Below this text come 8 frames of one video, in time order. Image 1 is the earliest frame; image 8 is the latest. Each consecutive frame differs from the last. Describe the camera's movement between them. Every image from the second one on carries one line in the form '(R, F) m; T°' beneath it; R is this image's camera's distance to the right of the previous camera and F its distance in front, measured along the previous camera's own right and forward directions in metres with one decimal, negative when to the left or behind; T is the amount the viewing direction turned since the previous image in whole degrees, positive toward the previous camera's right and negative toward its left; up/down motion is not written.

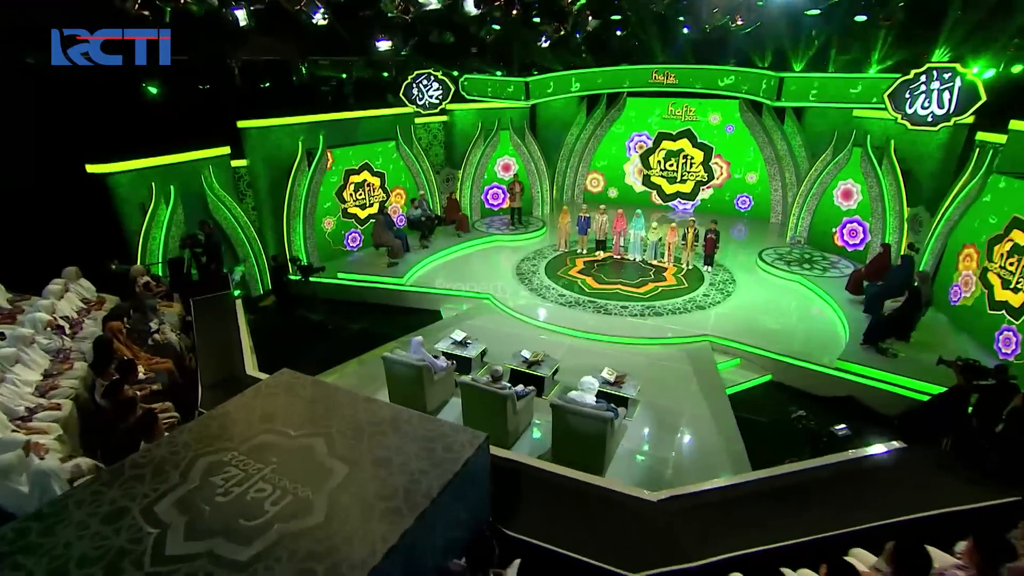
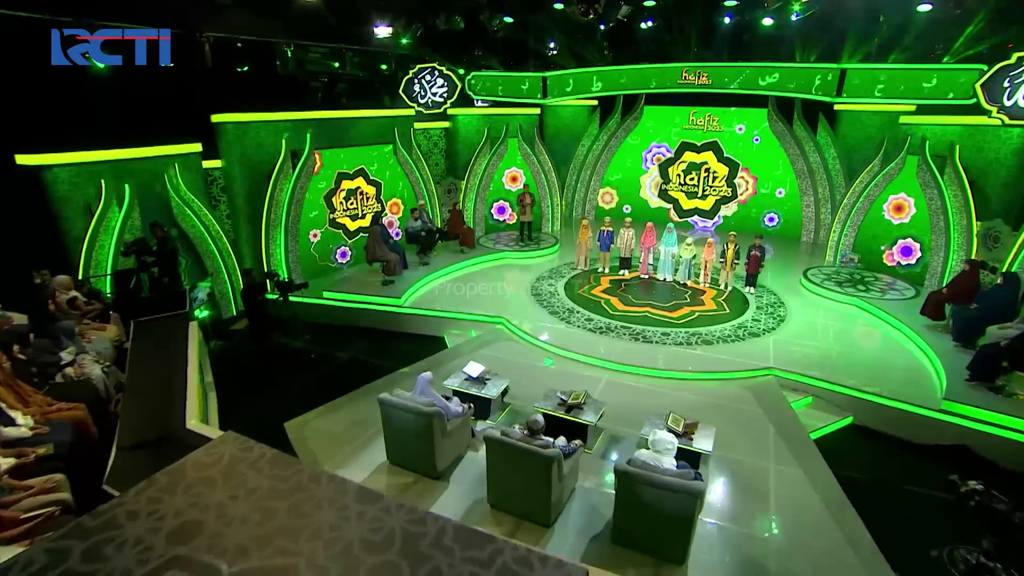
(-0.4, +1.3) m; +1°
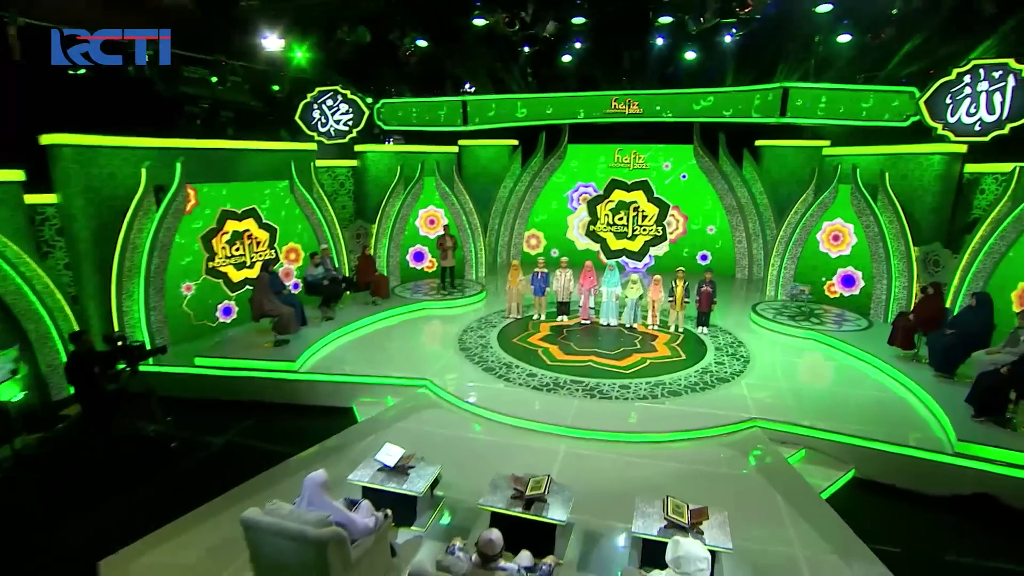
(-0.1, +1.3) m; +9°
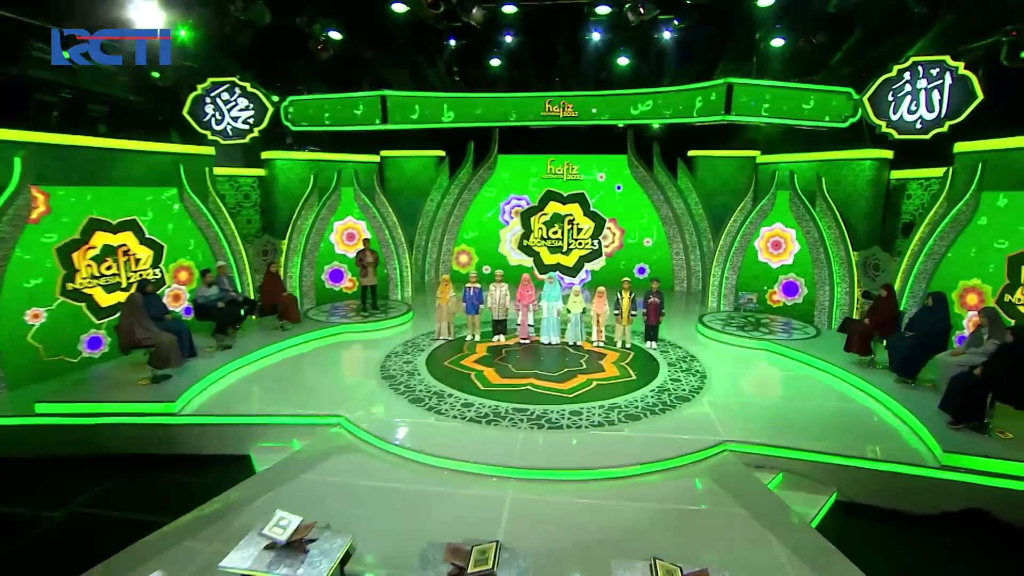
(0.0, +0.8) m; +7°
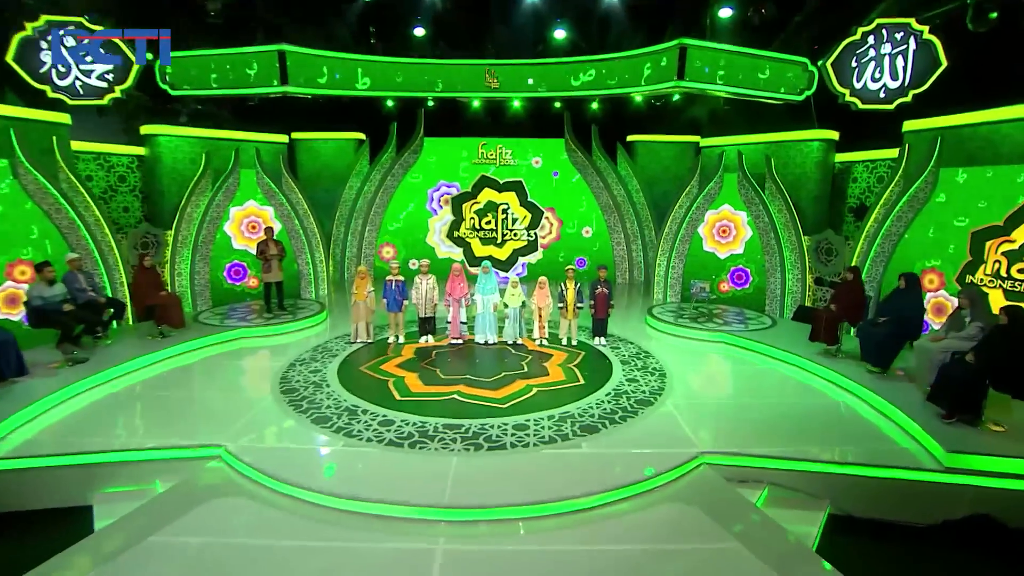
(0.0, +1.0) m; +7°
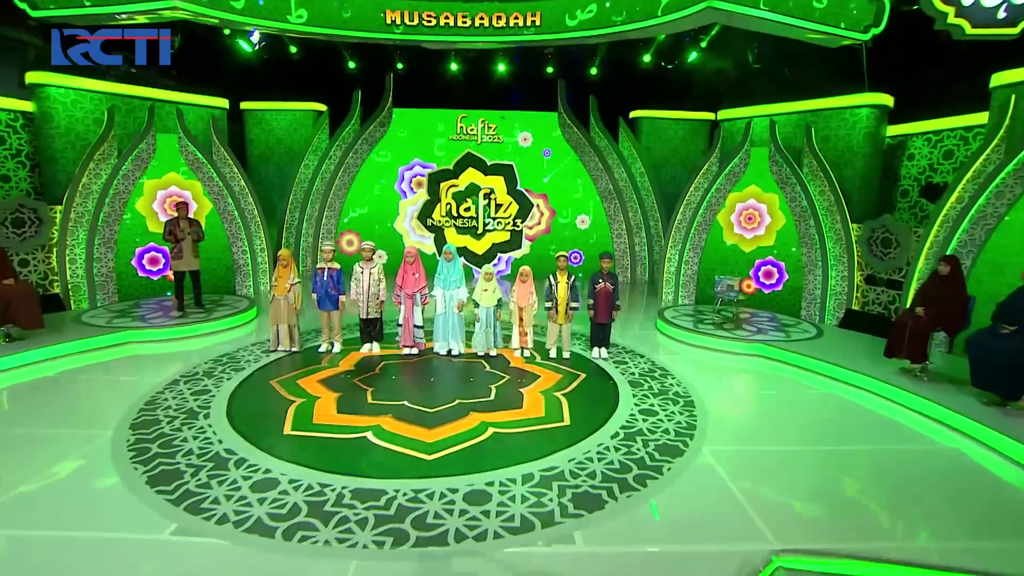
(+0.2, +1.6) m; +1°
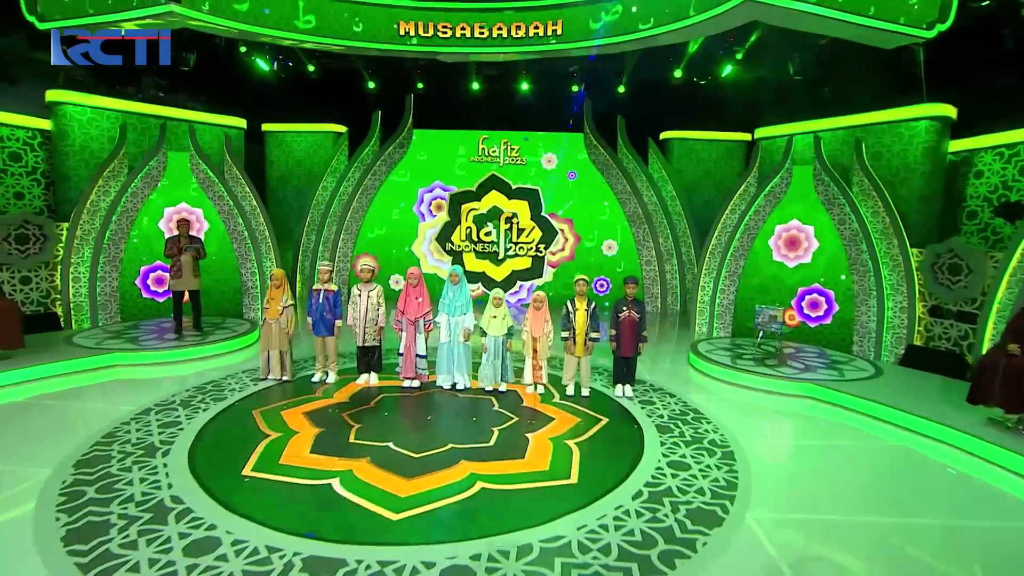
(+0.1, +0.5) m; -3°
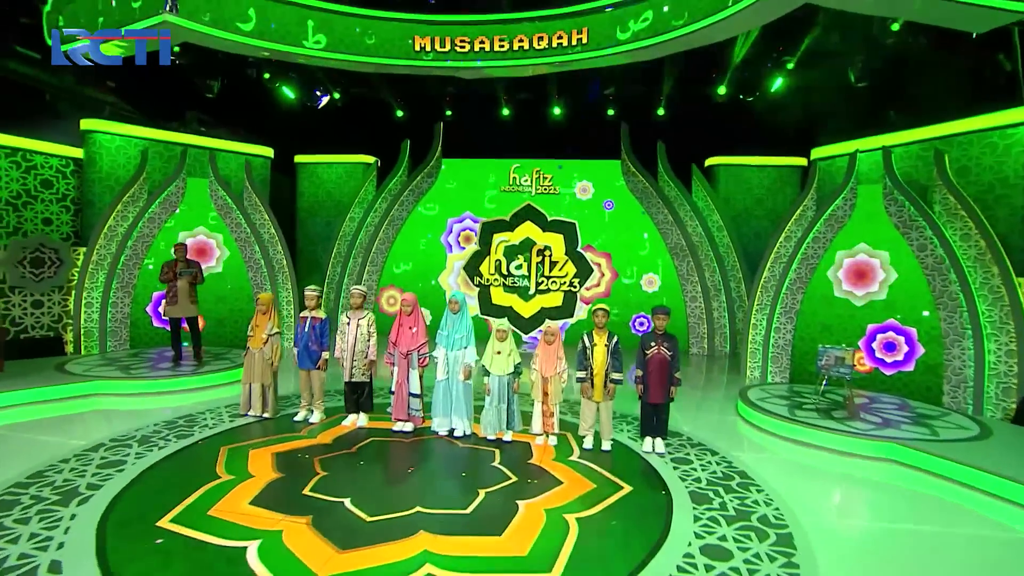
(+0.3, +0.6) m; -5°
